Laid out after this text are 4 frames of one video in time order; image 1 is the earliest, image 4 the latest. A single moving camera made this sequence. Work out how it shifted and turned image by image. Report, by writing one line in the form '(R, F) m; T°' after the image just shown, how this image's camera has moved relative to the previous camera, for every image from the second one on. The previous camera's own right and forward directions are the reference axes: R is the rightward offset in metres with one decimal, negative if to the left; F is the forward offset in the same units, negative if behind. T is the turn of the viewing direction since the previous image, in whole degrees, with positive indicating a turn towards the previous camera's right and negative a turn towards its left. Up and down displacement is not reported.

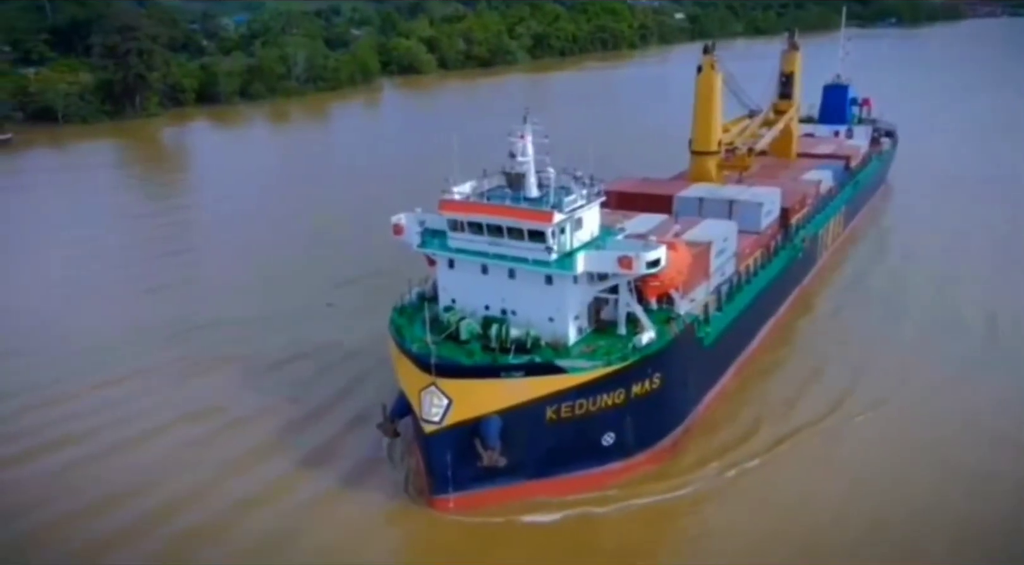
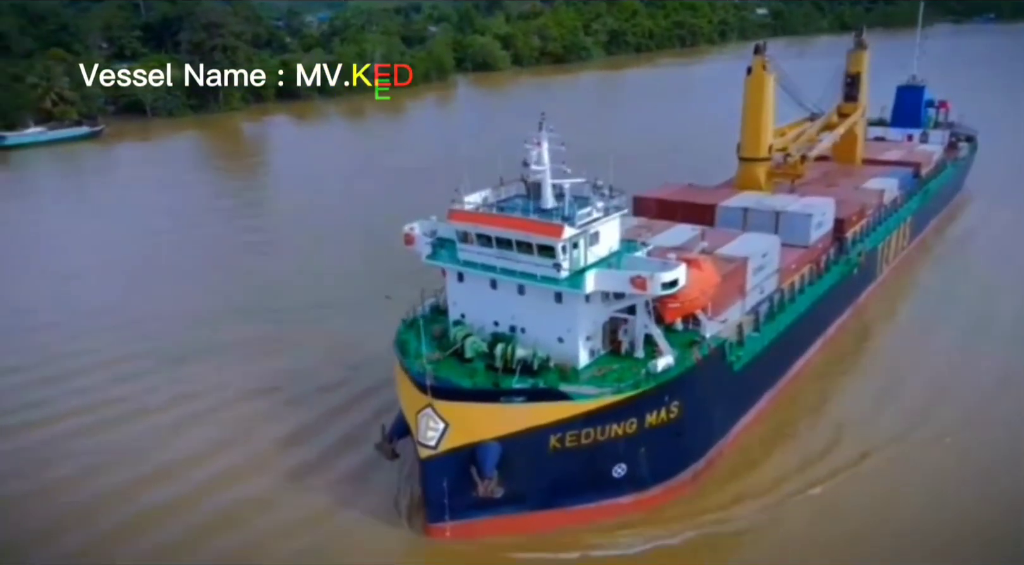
(+1.0, +0.8) m; -5°
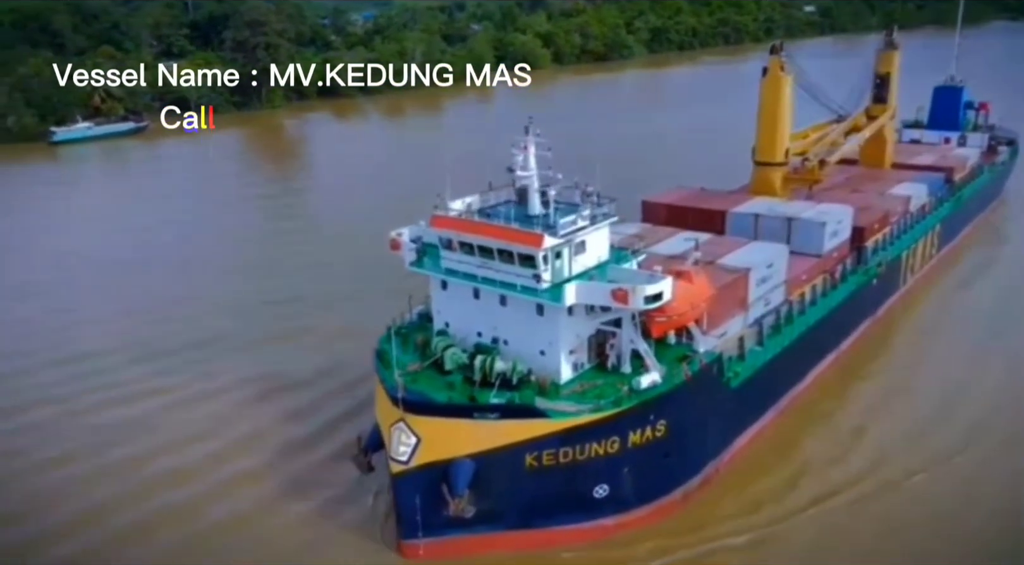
(+0.9, +0.5) m; -3°
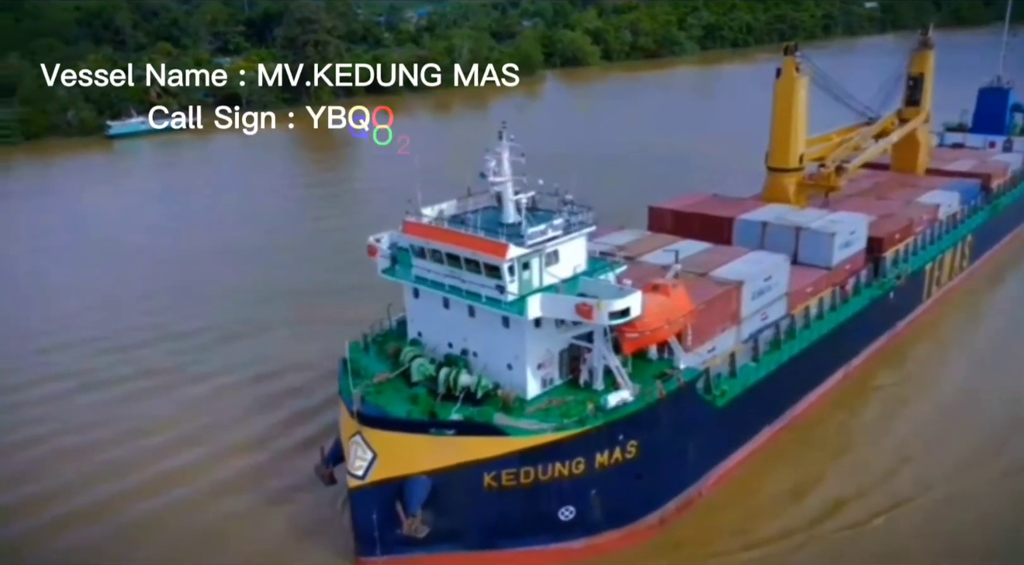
(+1.2, +0.5) m; -4°
